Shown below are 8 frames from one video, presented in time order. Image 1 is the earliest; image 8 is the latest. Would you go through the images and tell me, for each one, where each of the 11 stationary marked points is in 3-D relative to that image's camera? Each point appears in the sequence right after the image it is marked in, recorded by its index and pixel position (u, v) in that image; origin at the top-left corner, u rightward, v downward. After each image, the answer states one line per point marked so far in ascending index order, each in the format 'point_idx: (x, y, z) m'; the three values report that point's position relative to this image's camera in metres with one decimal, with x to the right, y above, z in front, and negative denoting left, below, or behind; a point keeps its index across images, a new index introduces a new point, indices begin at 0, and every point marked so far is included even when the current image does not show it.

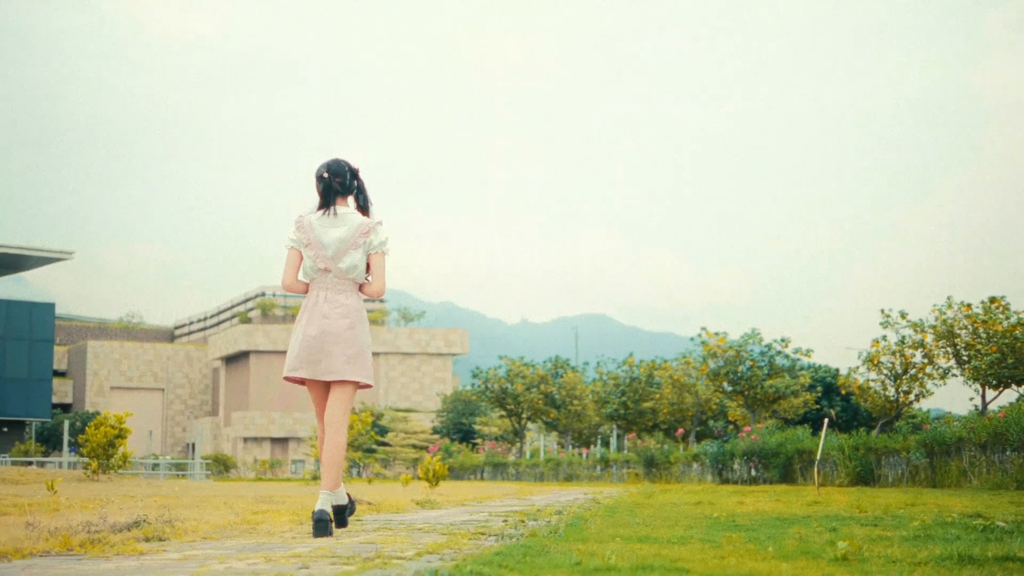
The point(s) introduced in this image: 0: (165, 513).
0: (-2.1, -1.4, +7.3) m
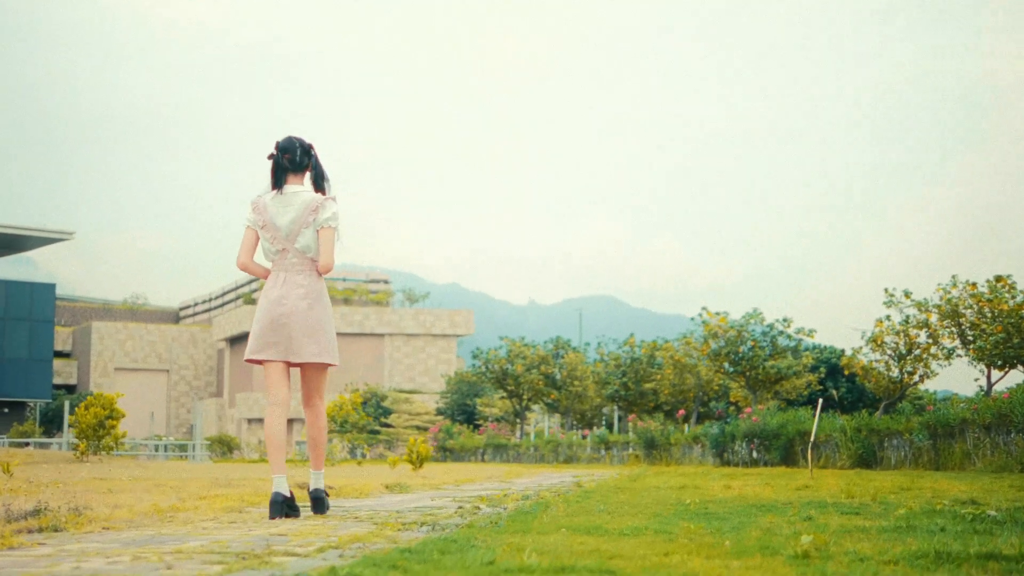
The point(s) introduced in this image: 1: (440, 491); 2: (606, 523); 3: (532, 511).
0: (-2.3, -1.2, +6.8) m
1: (-0.6, -1.8, +11.1) m
2: (+0.4, -1.1, +5.5) m
3: (+0.2, -1.2, +6.7) m
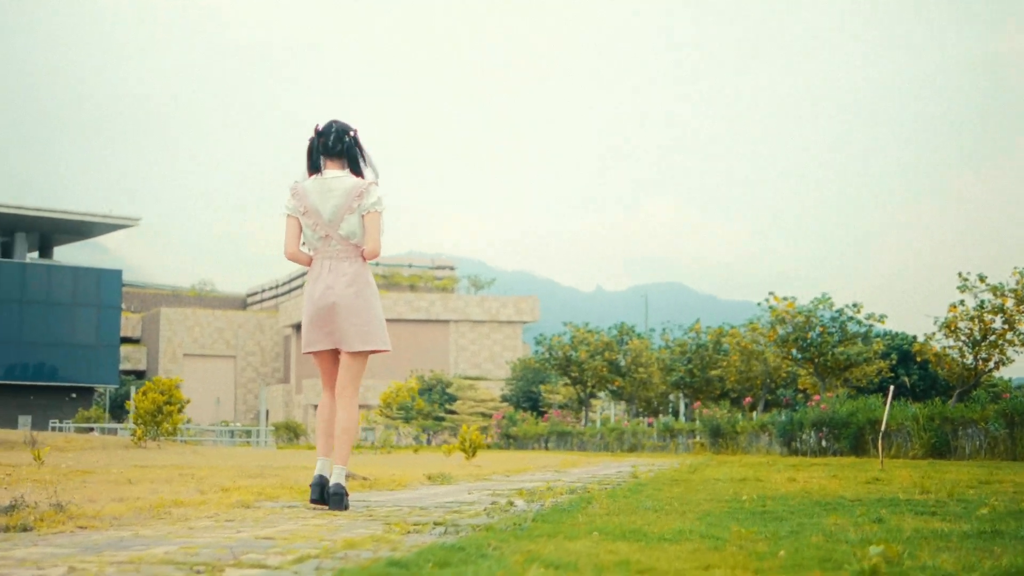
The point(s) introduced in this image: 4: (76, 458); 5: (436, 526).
0: (-2.1, -1.1, +6.3) m
1: (-0.2, -1.6, +10.5) m
2: (+0.5, -0.9, +4.9) m
3: (+0.3, -1.1, +6.1) m
4: (-6.3, -2.3, +16.2) m
5: (-0.3, -0.9, +4.6) m
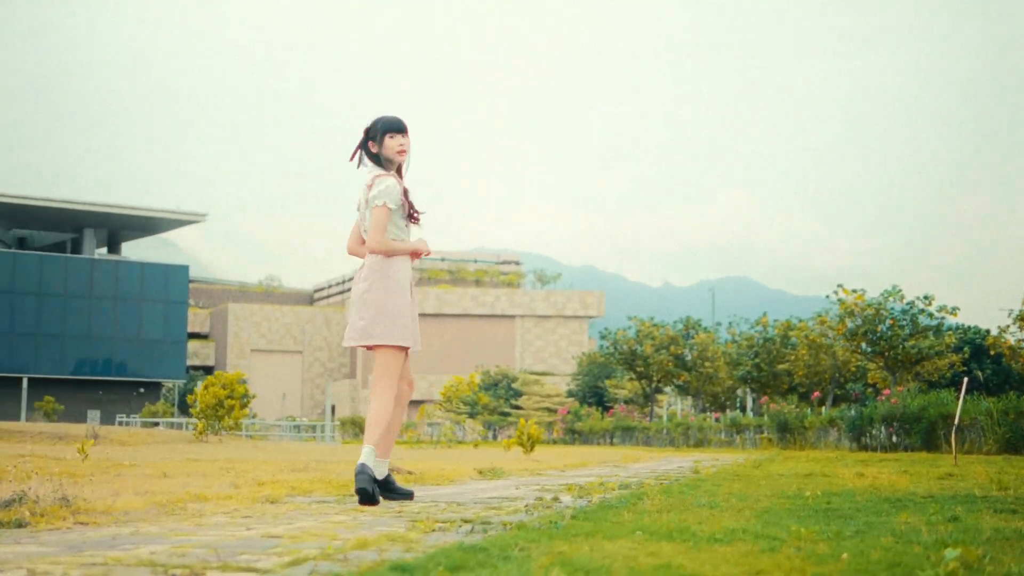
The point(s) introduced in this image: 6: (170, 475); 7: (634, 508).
0: (-1.9, -1.0, +6.1) m
1: (+0.2, -1.5, +10.1) m
2: (+0.7, -0.9, +4.5) m
3: (+0.5, -1.0, +5.7) m
4: (-5.5, -2.2, +16.2) m
5: (-0.2, -0.8, +4.2) m
6: (-2.2, -1.2, +7.8) m
7: (+0.5, -1.0, +5.4) m
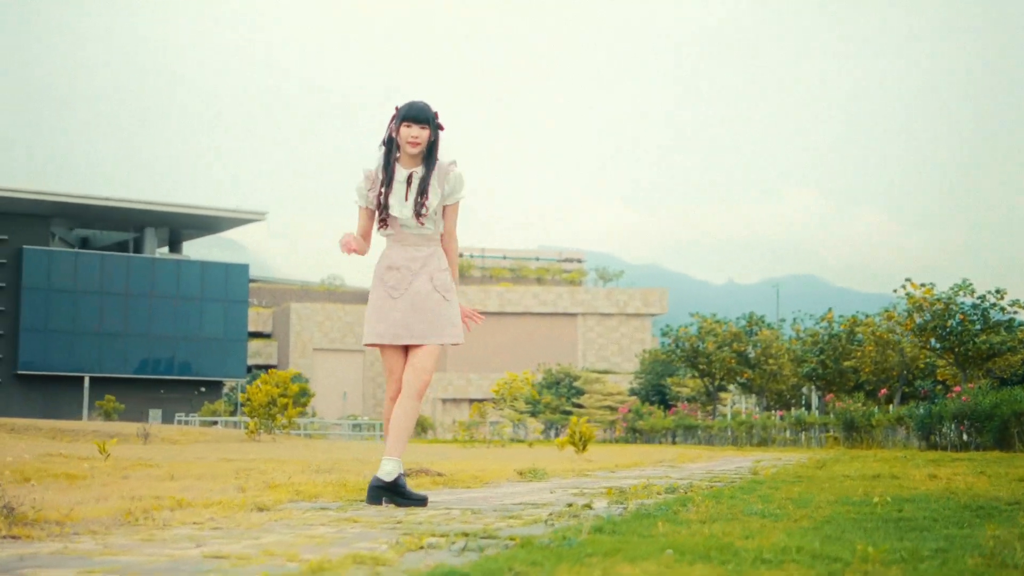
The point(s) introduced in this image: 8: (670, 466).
0: (-1.8, -0.9, +5.5) m
1: (+0.6, -1.5, +9.5) m
2: (+0.7, -0.8, +3.8) m
3: (+0.6, -0.9, +5.0) m
4: (-4.9, -2.1, +15.8) m
5: (-0.1, -0.7, +3.5) m
6: (-2.0, -1.1, +7.2) m
7: (+0.6, -0.9, +4.7) m
8: (+1.6, -1.8, +12.5) m
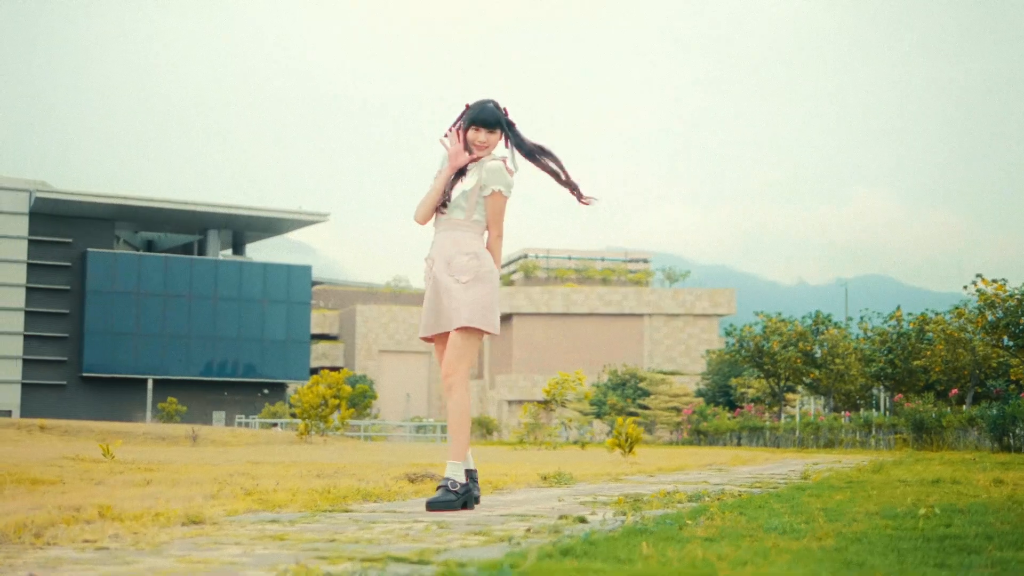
0: (-1.8, -0.9, +4.9) m
1: (+0.7, -1.4, +8.7) m
2: (+0.6, -0.7, +3.1) m
3: (+0.6, -0.8, +4.3) m
4: (-4.4, -2.1, +15.3) m
5: (-0.3, -0.6, +2.9) m
6: (-1.9, -1.0, +6.7) m
7: (+0.5, -0.8, +4.0) m
8: (+2.0, -1.7, +11.8) m
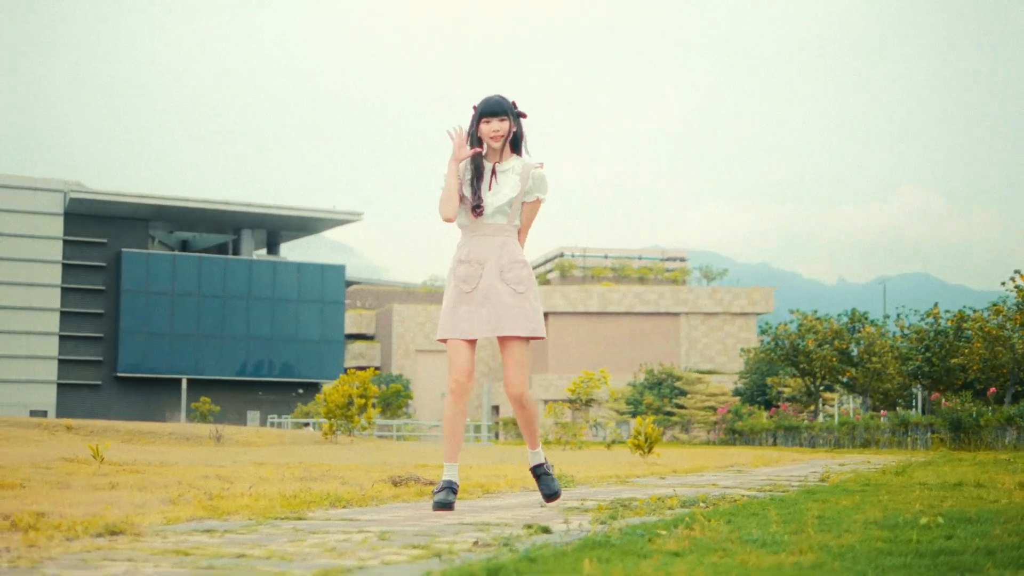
0: (-1.9, -0.8, +4.6) m
1: (+0.7, -1.3, +8.3) m
2: (+0.4, -0.6, +2.7) m
3: (+0.4, -0.8, +3.9) m
4: (-4.1, -2.1, +15.1) m
5: (-0.5, -0.6, +2.5) m
6: (-2.0, -1.0, +6.4) m
7: (+0.4, -0.8, +3.6) m
8: (+2.0, -1.7, +11.3) m
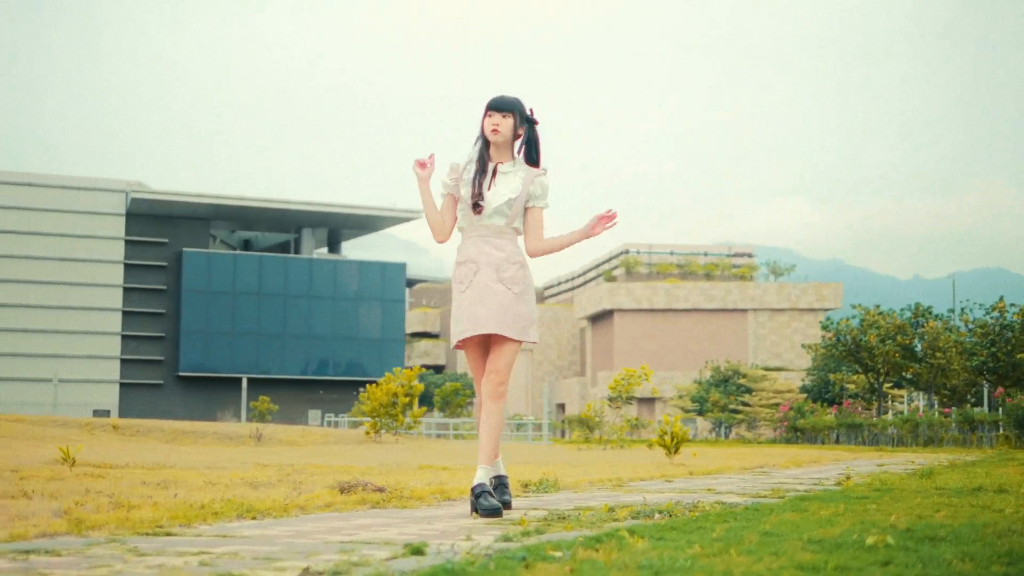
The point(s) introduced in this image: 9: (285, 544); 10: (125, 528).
0: (-2.3, -0.8, +4.2) m
1: (+0.6, -1.3, +7.8) m
2: (-0.1, -0.6, +2.1) m
3: (0.0, -0.7, +3.4) m
4: (-3.9, -2.0, +14.8) m
5: (-0.9, -0.6, +2.0) m
6: (-2.2, -1.0, +5.9) m
7: (0.0, -0.7, +3.0) m
8: (+2.1, -1.6, +10.7) m
9: (-0.7, -0.8, +3.9) m
10: (-1.3, -0.8, +4.2) m
